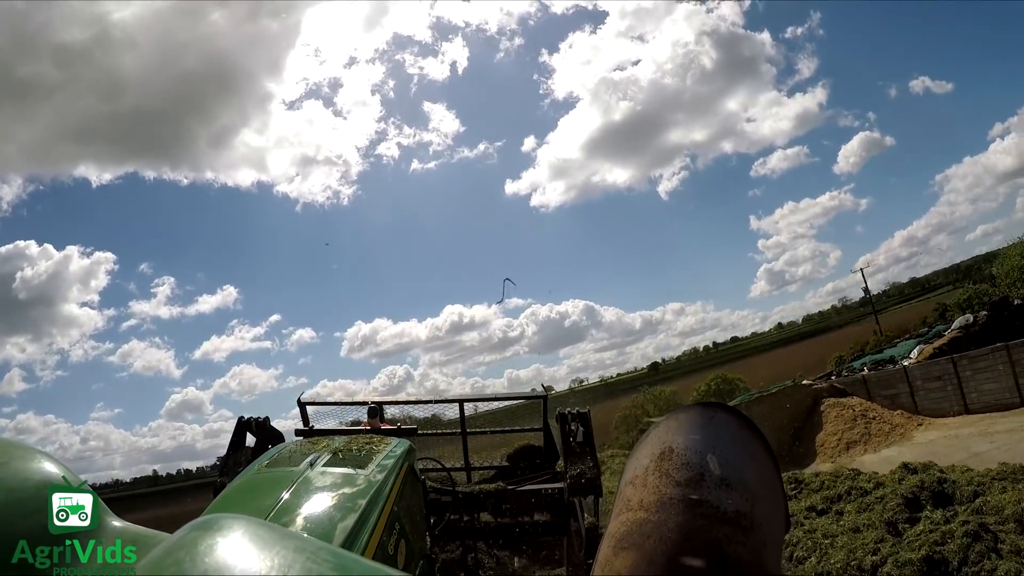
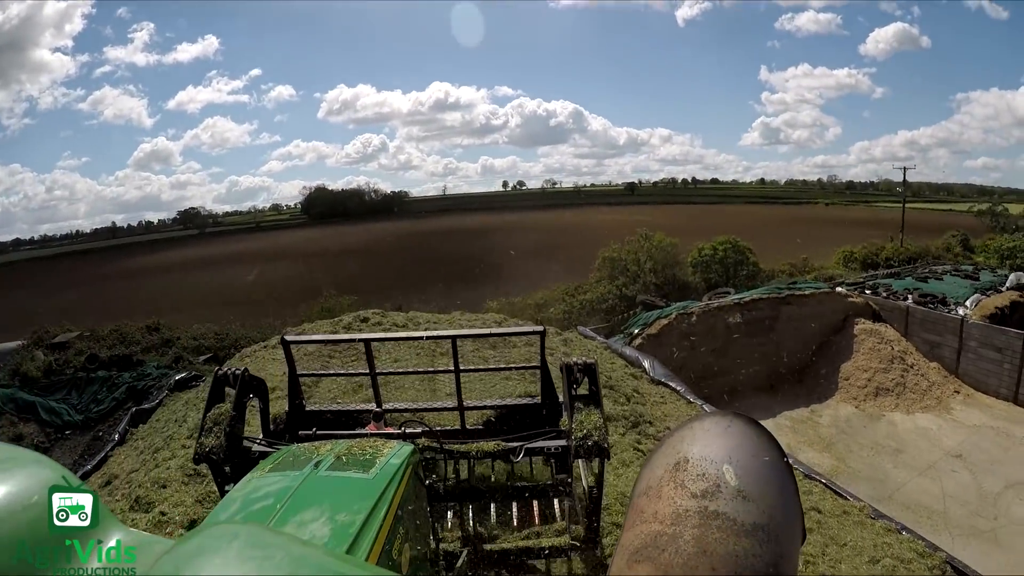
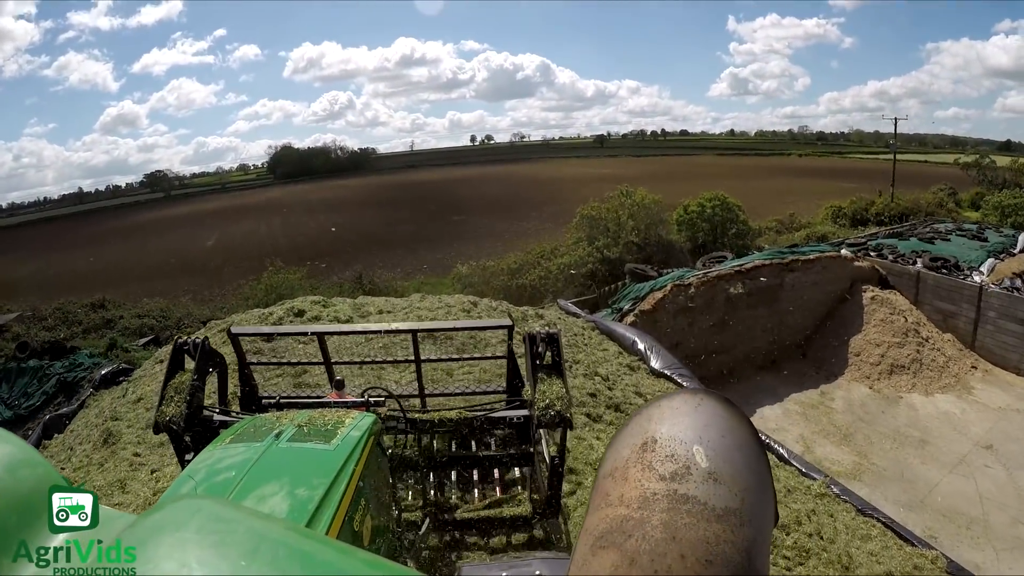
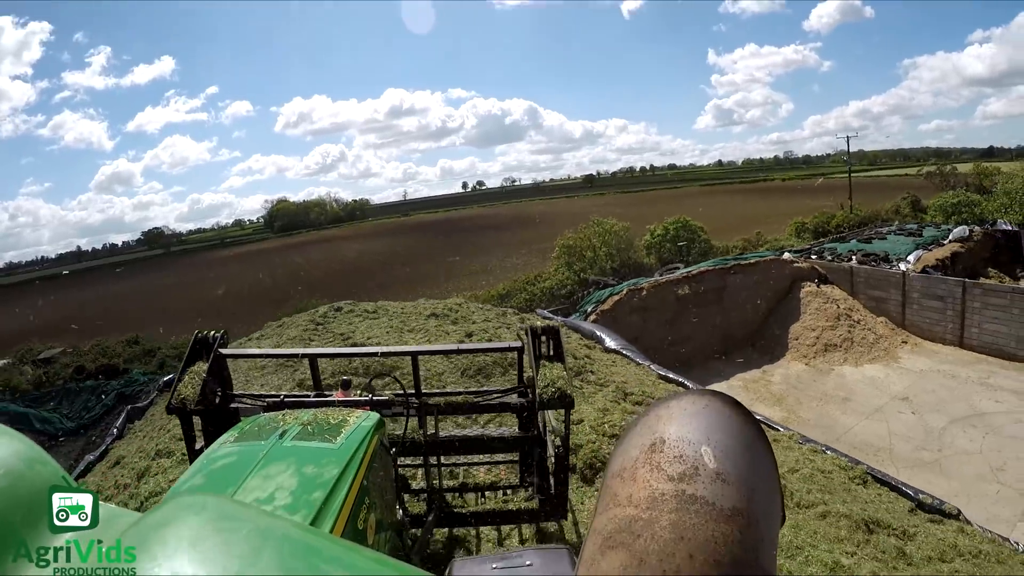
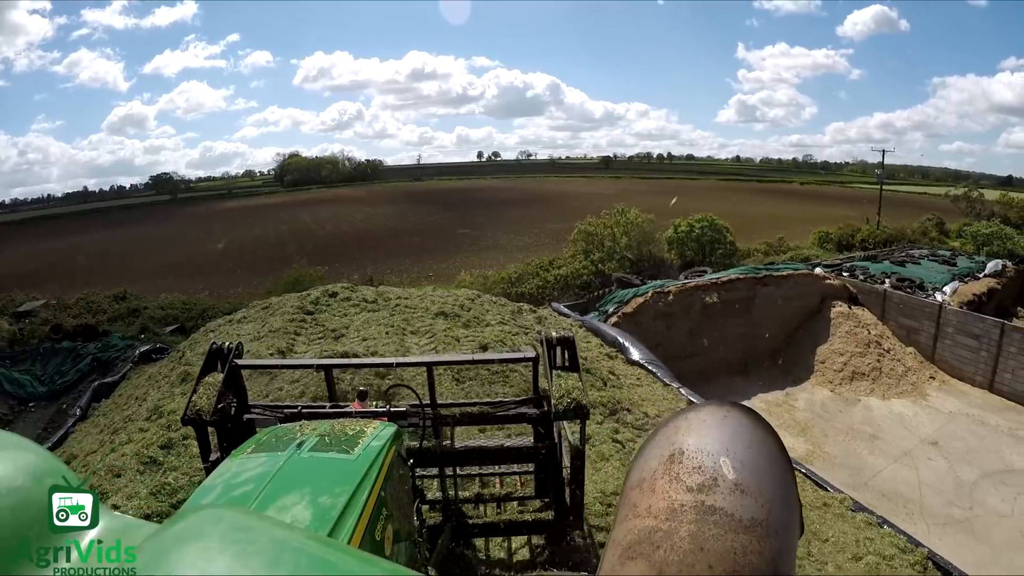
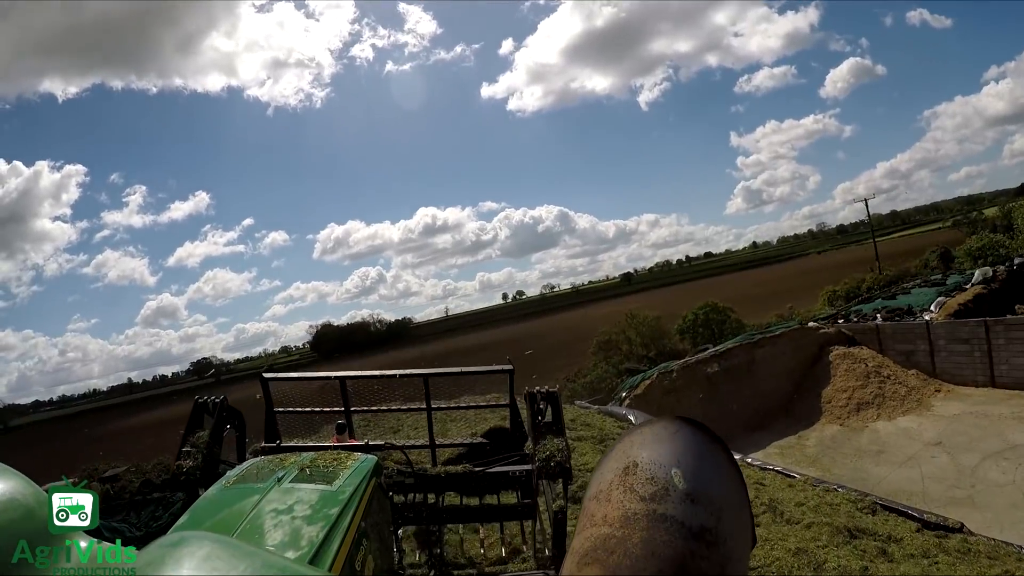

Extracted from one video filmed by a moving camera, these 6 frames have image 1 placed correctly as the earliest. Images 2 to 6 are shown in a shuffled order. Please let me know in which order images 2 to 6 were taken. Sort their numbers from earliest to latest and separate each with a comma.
6, 2, 3, 5, 4
